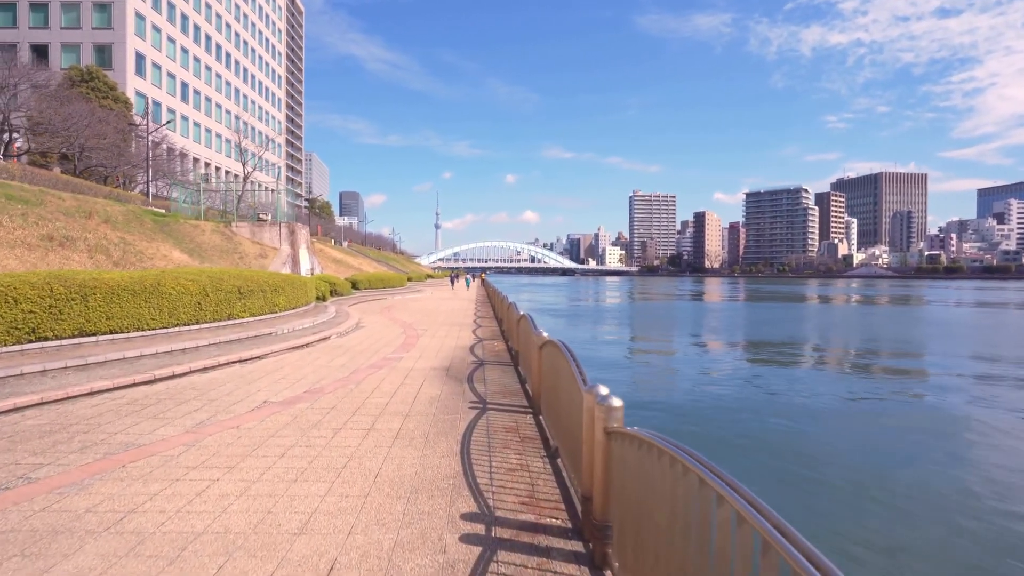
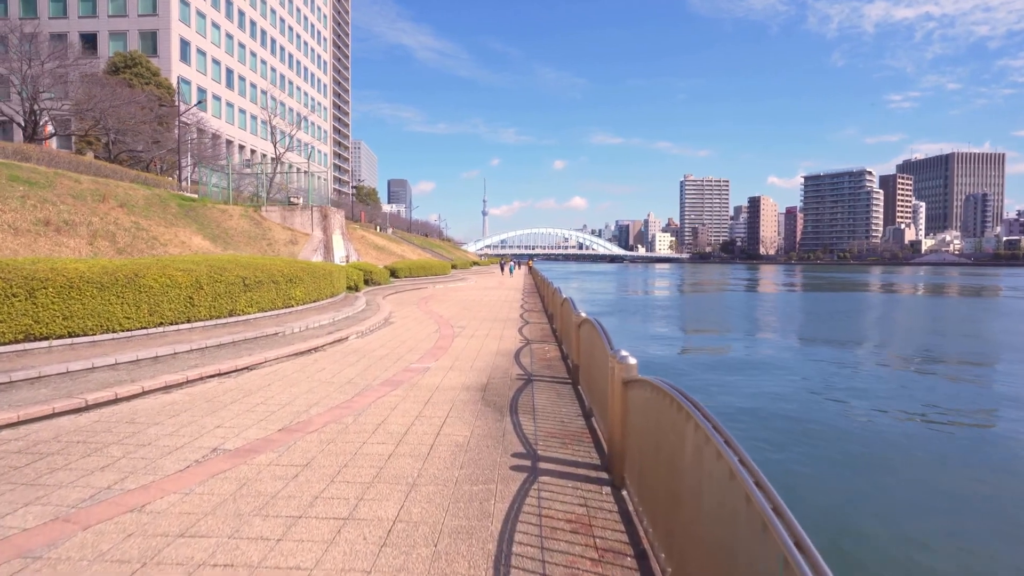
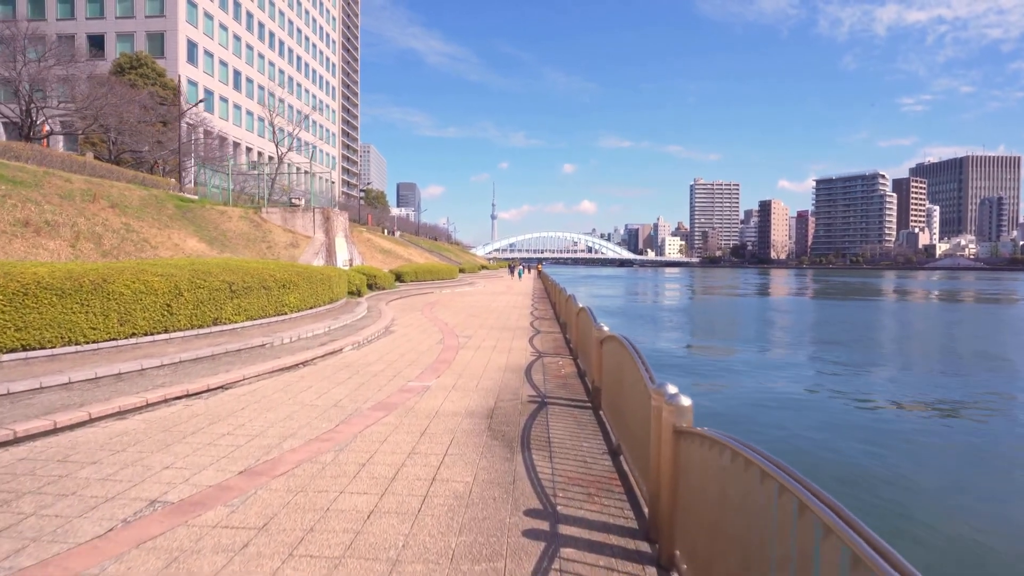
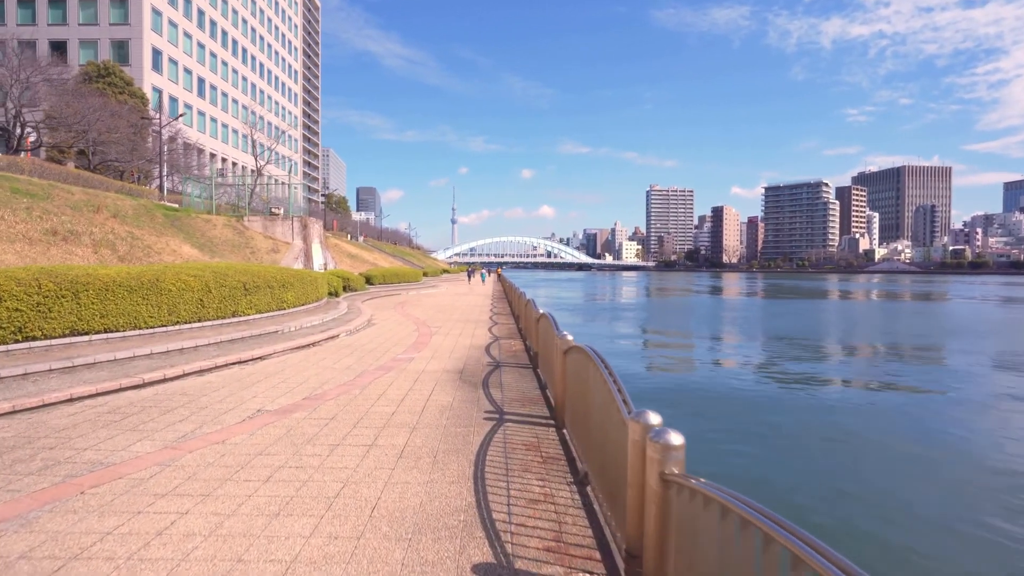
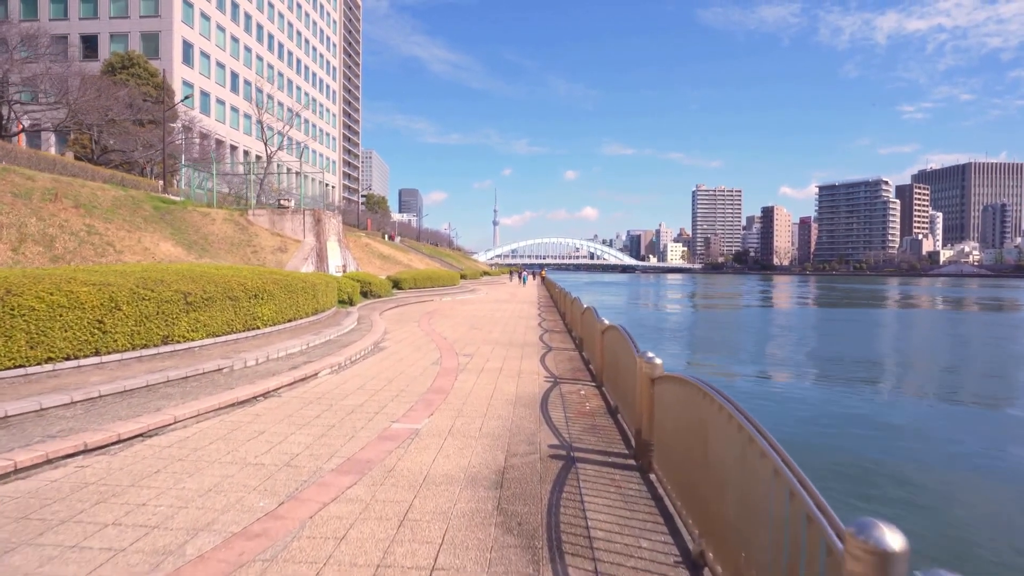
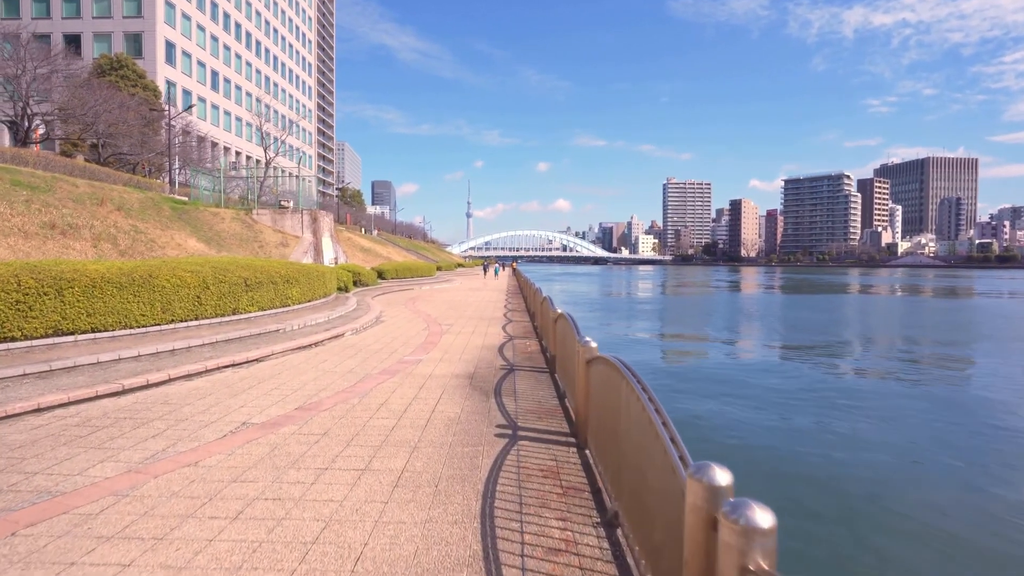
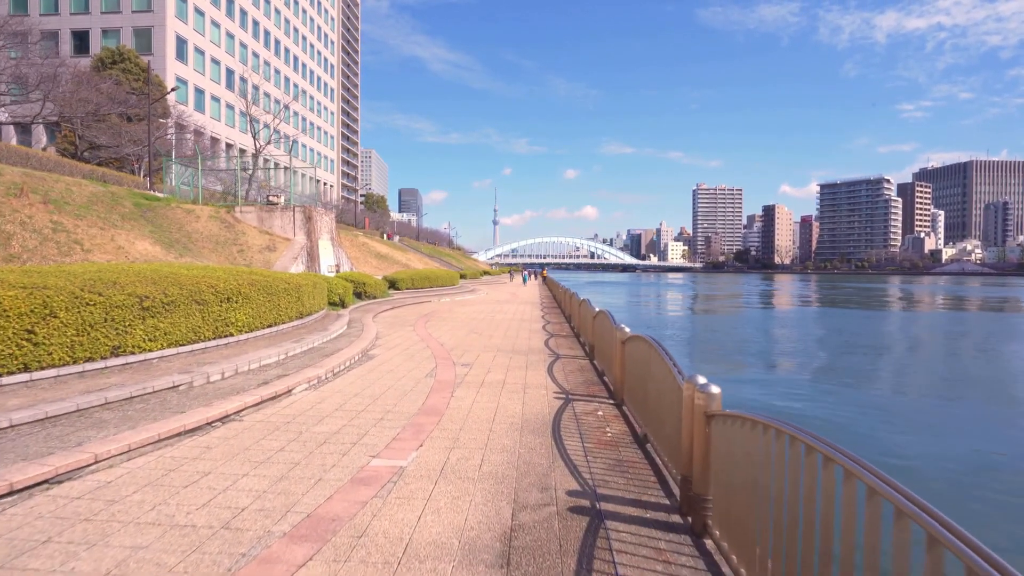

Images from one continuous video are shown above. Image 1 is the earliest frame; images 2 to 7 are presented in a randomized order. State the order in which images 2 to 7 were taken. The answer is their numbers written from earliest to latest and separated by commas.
4, 6, 2, 3, 5, 7
